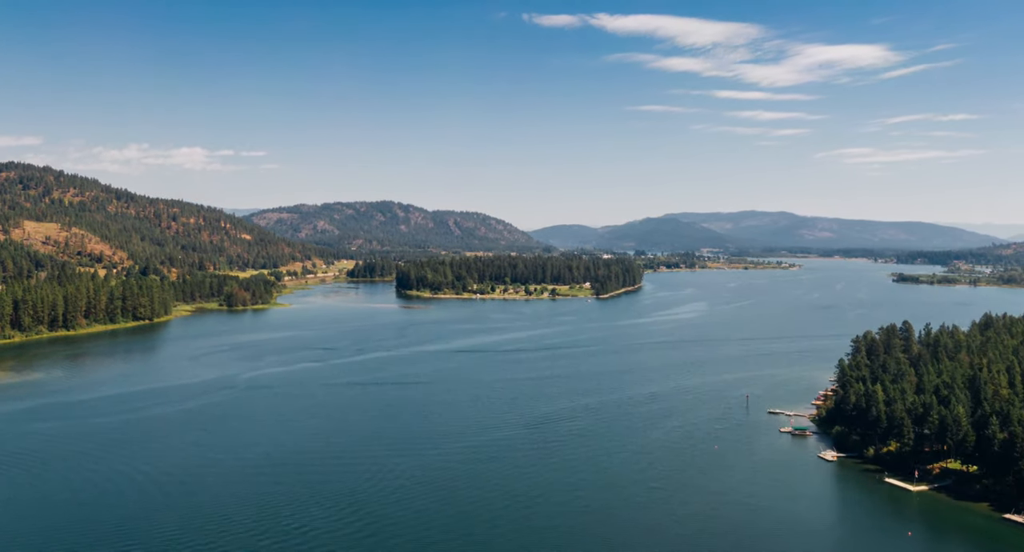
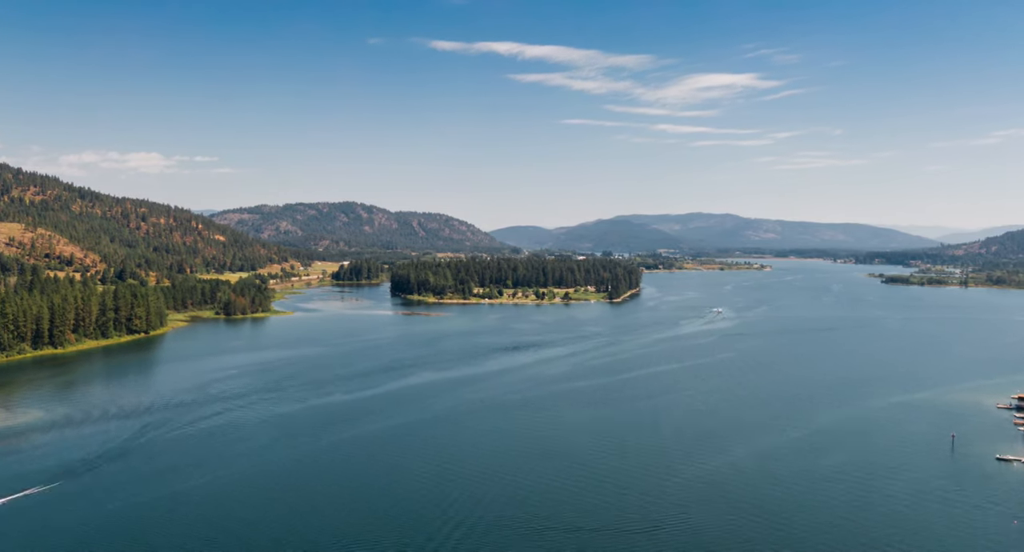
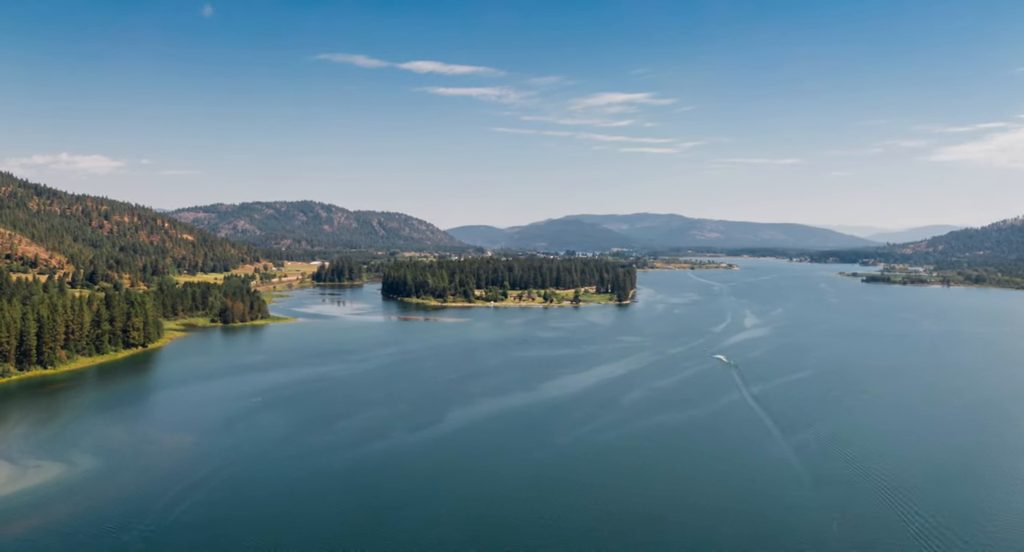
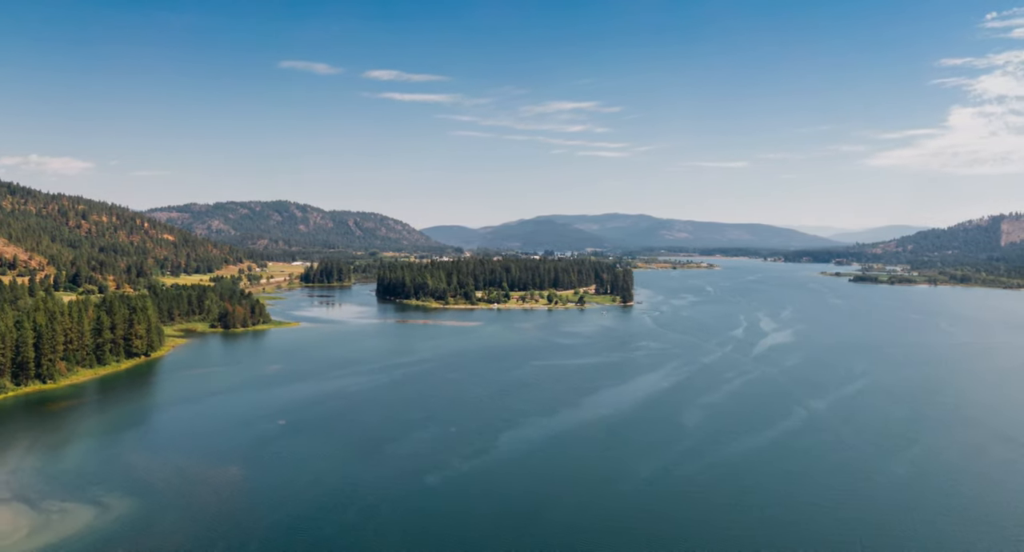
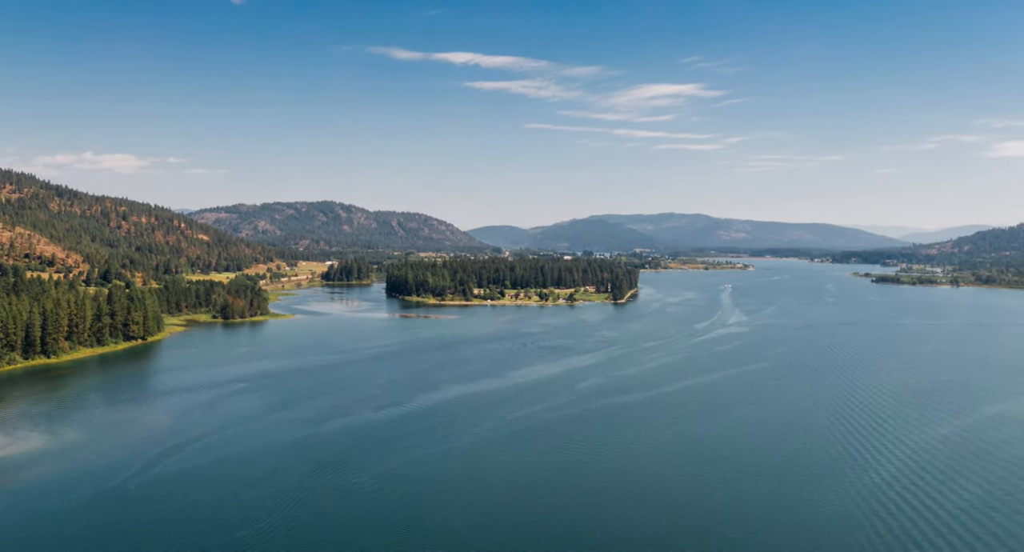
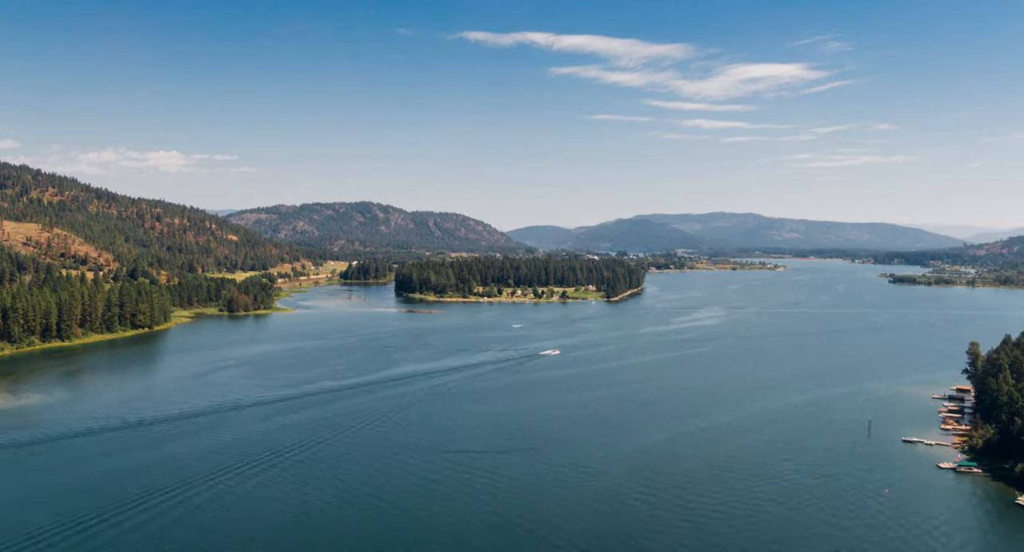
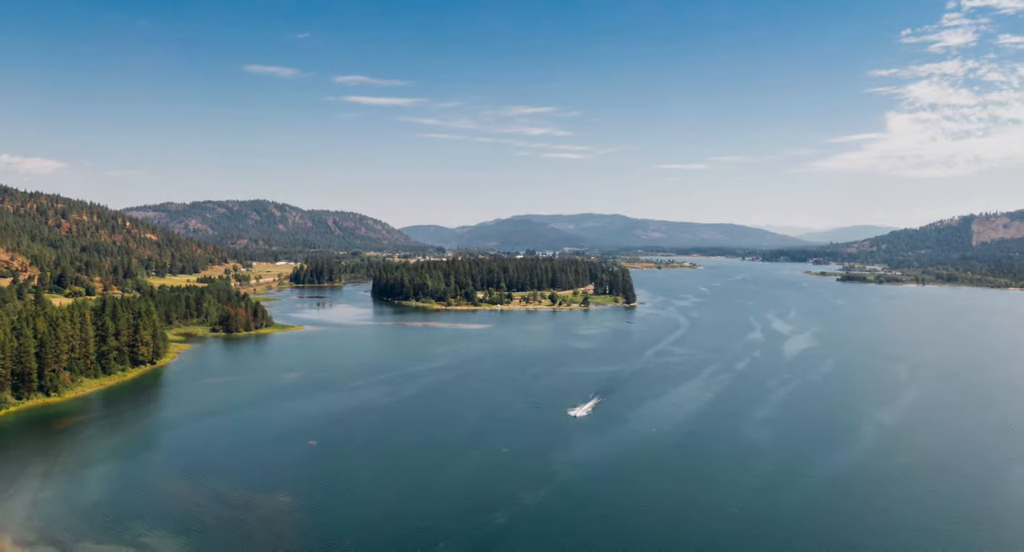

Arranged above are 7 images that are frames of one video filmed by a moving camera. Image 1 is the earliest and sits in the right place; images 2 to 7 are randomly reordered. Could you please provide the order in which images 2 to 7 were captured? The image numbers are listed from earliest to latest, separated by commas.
6, 2, 5, 3, 4, 7
